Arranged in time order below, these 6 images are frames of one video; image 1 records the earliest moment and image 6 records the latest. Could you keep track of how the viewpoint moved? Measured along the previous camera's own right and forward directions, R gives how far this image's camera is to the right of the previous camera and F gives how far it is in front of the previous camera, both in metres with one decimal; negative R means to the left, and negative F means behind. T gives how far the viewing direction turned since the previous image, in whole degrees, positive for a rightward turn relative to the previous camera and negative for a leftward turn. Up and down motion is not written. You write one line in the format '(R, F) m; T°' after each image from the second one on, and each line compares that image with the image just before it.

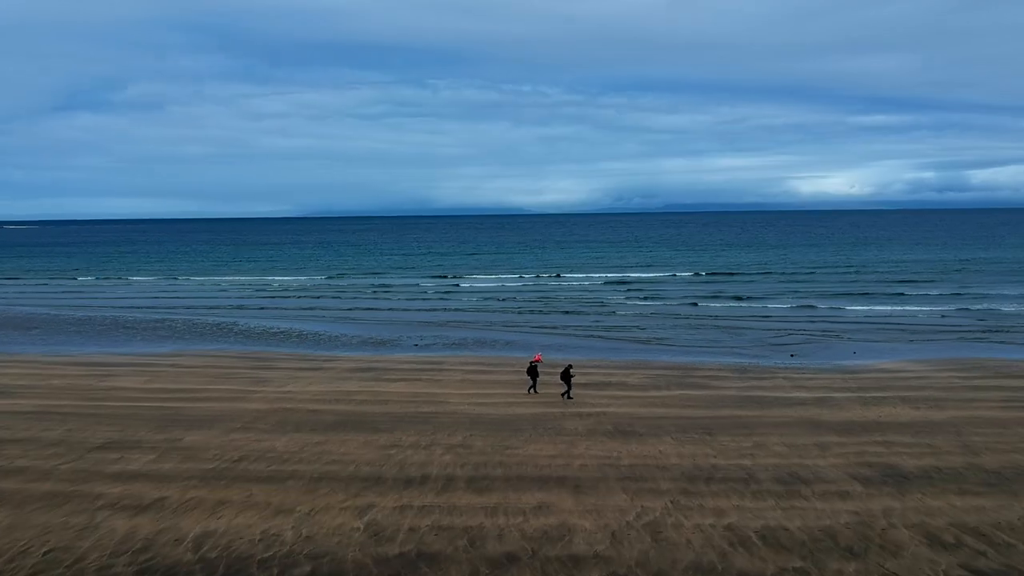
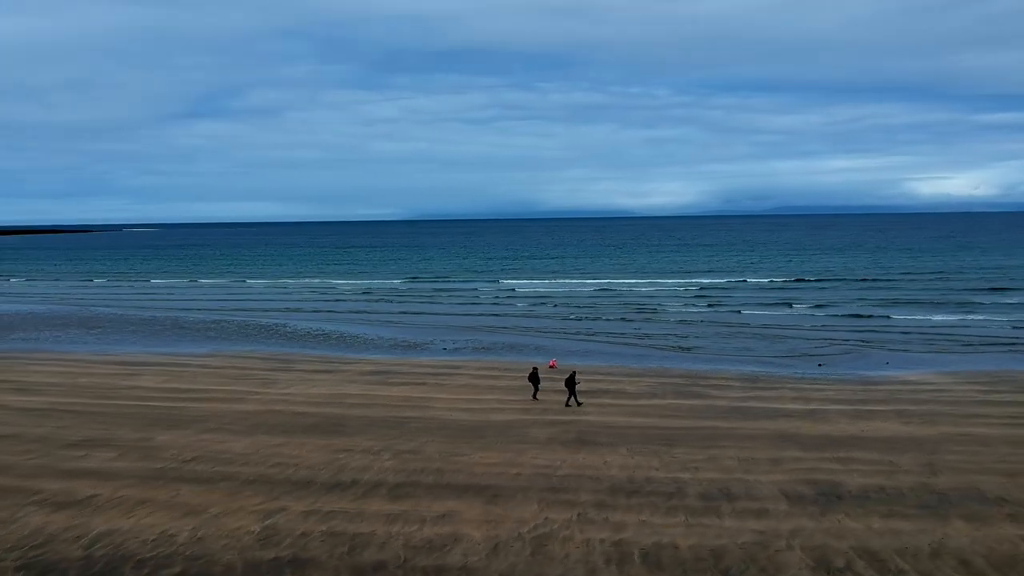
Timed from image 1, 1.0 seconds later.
(+2.0, +0.2) m; -6°
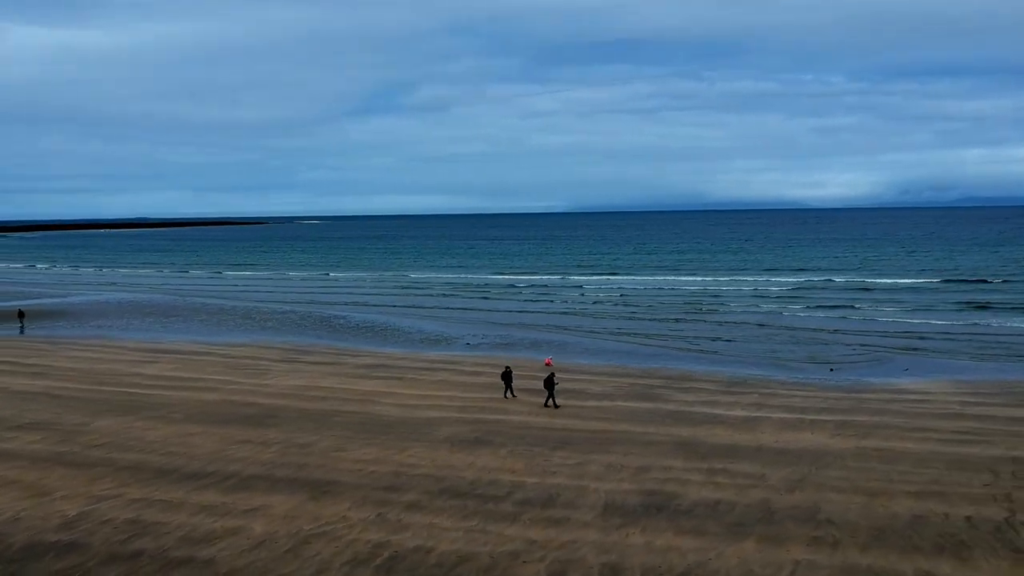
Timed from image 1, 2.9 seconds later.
(+3.6, +0.3) m; -9°
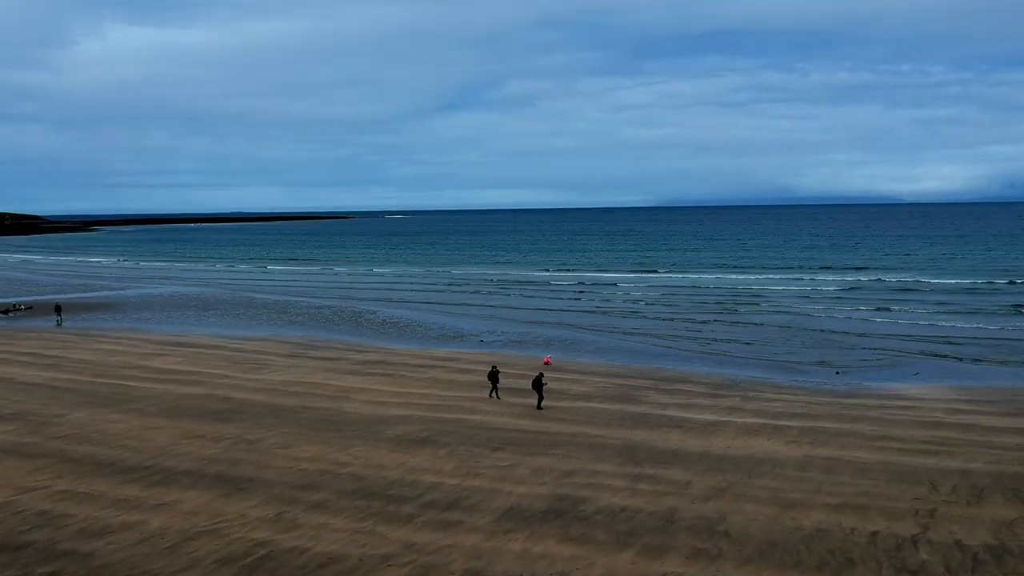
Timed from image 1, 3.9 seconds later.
(+1.9, +0.2) m; -5°
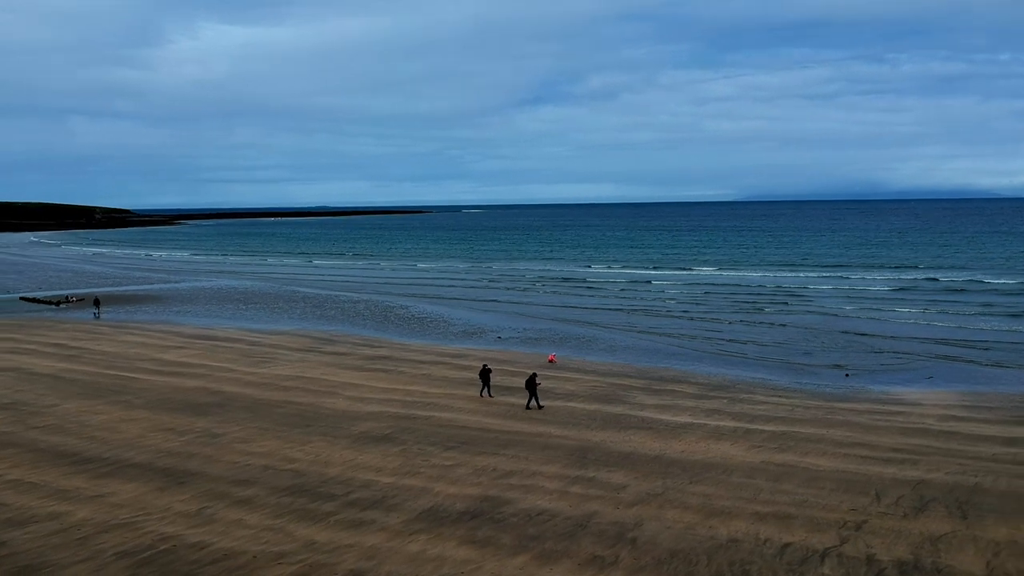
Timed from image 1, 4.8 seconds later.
(+1.7, +0.2) m; -5°
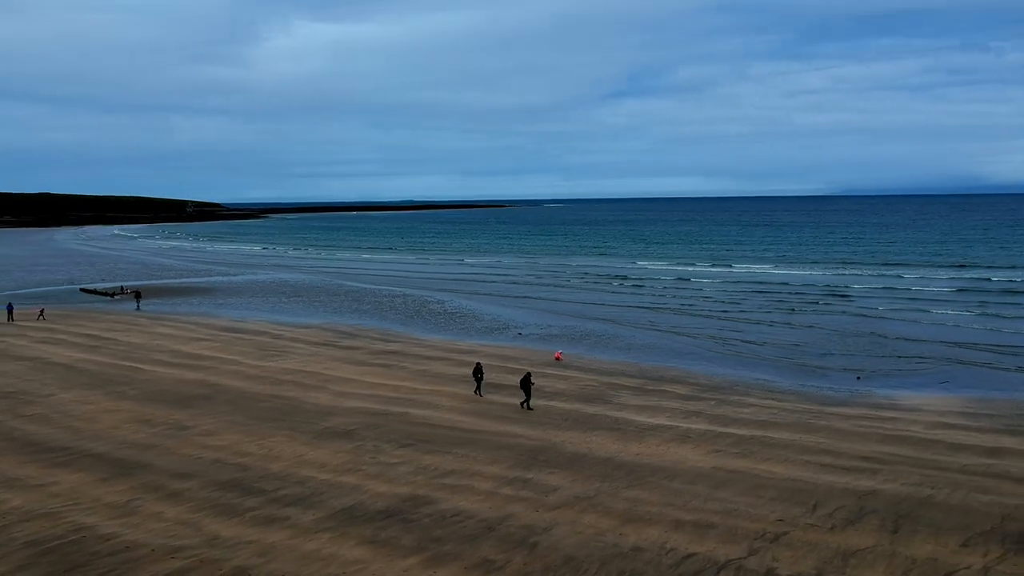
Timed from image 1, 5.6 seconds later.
(+1.7, +0.2) m; -5°
